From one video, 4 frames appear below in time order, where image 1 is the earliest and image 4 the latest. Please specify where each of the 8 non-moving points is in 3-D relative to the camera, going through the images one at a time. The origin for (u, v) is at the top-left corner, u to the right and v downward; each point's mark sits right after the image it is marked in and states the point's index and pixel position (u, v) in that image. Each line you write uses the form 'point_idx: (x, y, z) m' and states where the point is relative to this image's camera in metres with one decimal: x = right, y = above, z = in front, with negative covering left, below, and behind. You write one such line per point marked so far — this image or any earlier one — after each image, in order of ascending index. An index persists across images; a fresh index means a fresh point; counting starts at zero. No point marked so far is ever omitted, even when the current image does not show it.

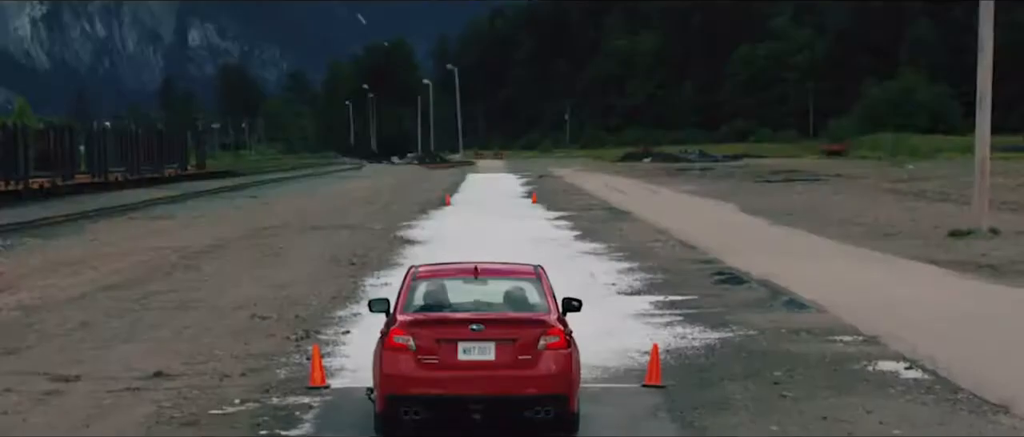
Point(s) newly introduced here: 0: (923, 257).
0: (+6.0, -0.6, +18.2) m
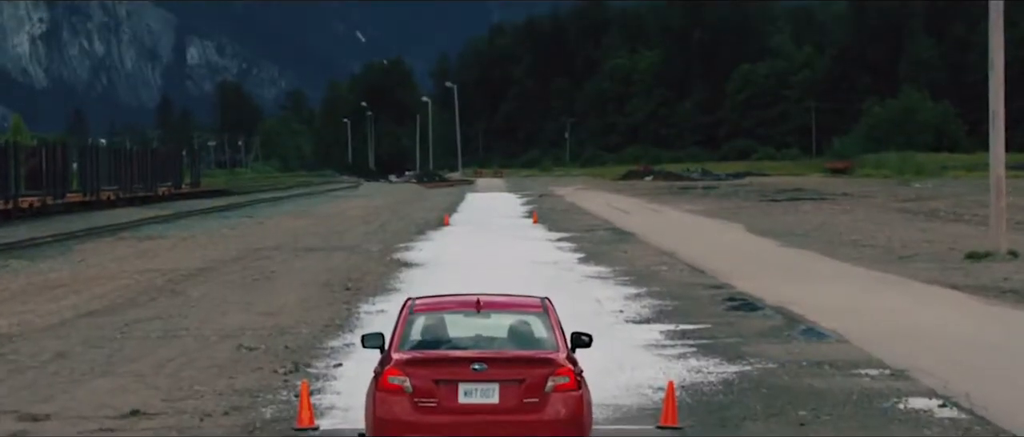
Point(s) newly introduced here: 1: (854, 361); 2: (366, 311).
0: (+6.1, -0.9, +17.4) m
1: (+3.0, -1.3, +11.0) m
2: (-1.8, -1.1, +15.2) m
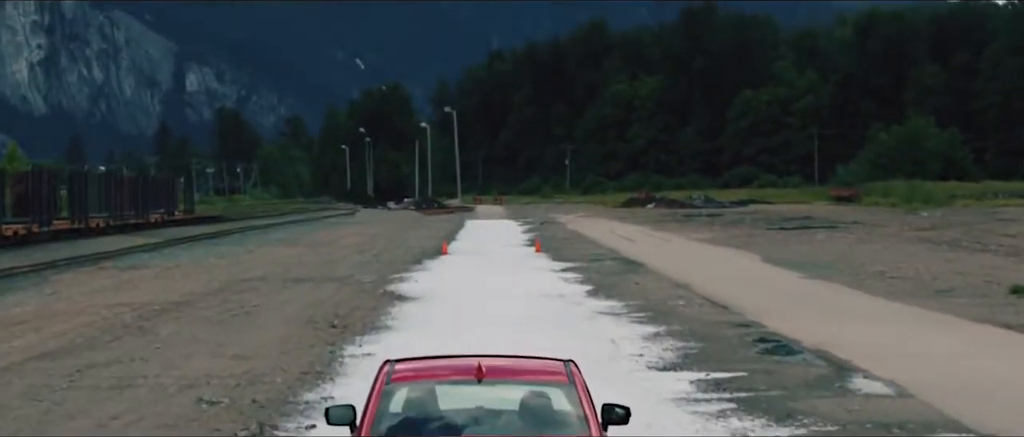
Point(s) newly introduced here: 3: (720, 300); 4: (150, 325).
0: (+6.1, -1.3, +15.7) m
1: (+3.1, -1.5, +9.2) m
2: (-1.7, -1.5, +13.4) m
3: (+3.2, -1.2, +18.9) m
4: (-5.0, -1.5, +17.1) m
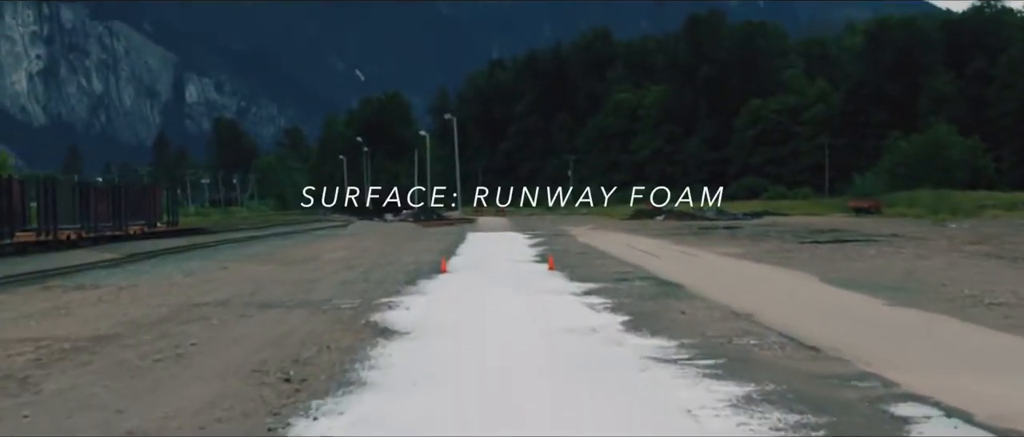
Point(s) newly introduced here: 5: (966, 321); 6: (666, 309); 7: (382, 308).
0: (+6.3, -1.4, +11.2) m
1: (+3.3, -1.6, +4.7) m
2: (-1.5, -1.5, +8.9) m
3: (+3.4, -1.4, +14.4) m
4: (-4.8, -1.6, +12.6) m
5: (+6.1, -1.4, +16.5) m
6: (+2.3, -1.4, +18.5) m
7: (-2.0, -1.4, +19.5) m
